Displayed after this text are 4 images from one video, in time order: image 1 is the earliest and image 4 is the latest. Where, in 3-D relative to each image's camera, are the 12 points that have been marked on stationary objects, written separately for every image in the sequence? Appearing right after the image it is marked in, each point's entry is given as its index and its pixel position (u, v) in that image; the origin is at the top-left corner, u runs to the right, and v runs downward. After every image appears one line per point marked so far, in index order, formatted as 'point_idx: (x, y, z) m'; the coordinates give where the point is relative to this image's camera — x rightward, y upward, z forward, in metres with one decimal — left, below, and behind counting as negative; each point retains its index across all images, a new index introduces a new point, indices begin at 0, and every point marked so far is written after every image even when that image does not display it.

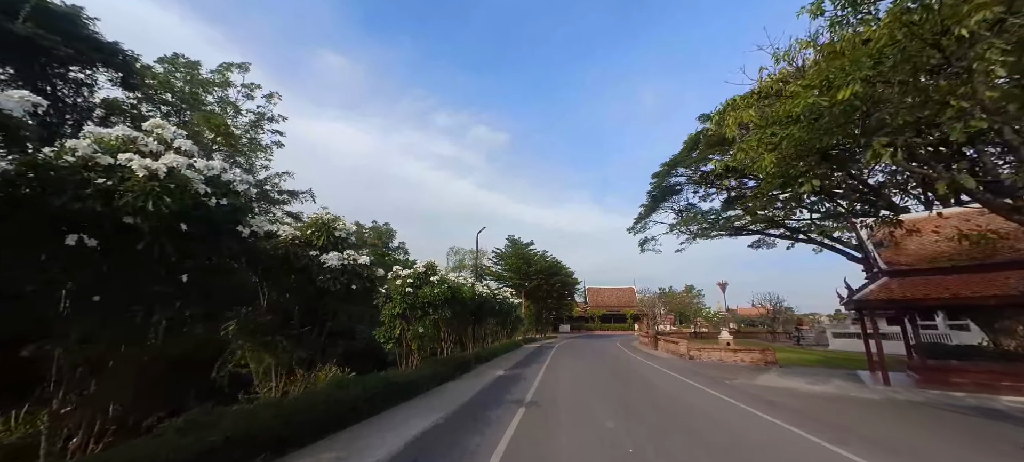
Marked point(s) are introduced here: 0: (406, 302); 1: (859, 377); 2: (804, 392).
0: (-2.4, -1.6, +8.7) m
1: (+11.0, -4.6, +12.1) m
2: (+7.6, -4.2, +9.8) m
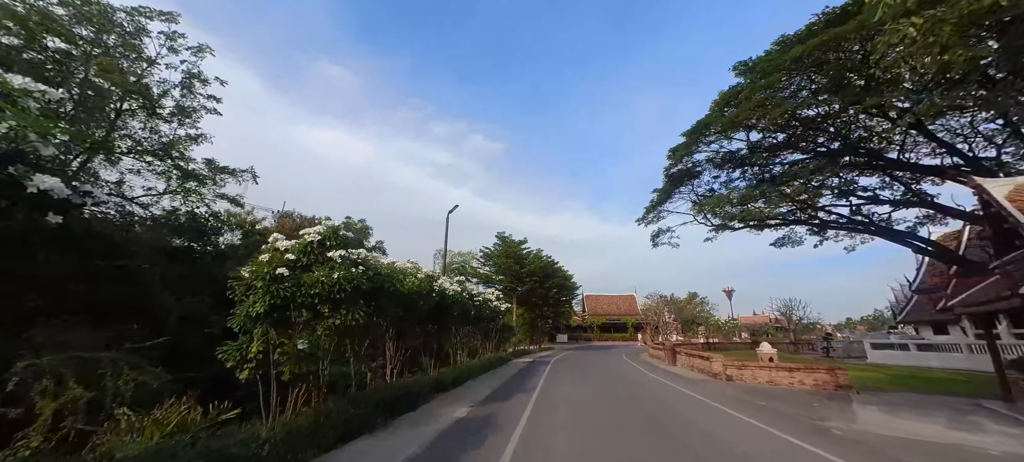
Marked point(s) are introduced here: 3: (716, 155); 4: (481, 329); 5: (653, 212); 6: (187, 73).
0: (-3.0, -0.8, +4.8) m
1: (+10.5, -3.9, +8.2) m
2: (+7.0, -3.4, +5.9) m
3: (+10.2, +3.8, +19.0) m
4: (-1.5, -4.8, +18.4) m
5: (+7.2, +1.0, +19.4) m
6: (-14.1, +6.9, +16.3) m
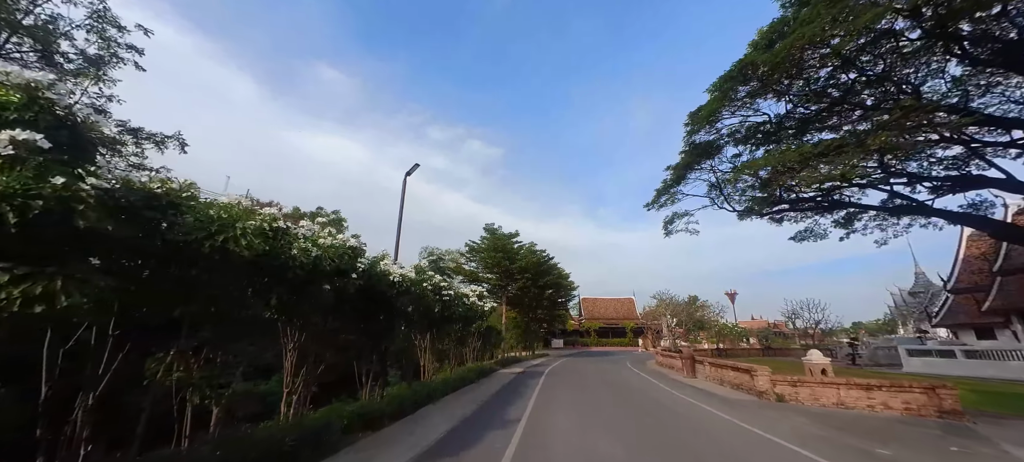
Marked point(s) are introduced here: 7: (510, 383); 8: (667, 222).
0: (-3.4, 0.0, +1.6) m
1: (+10.0, -3.1, +5.2) m
2: (+6.6, -2.6, +2.9) m
3: (+9.7, +4.4, +16.1) m
4: (-2.1, -4.1, +15.2) m
5: (+6.7, +1.6, +16.4) m
6: (-14.6, +7.6, +13.2) m
7: (-0.1, -5.8, +14.5) m
8: (+6.4, +0.4, +15.7) m
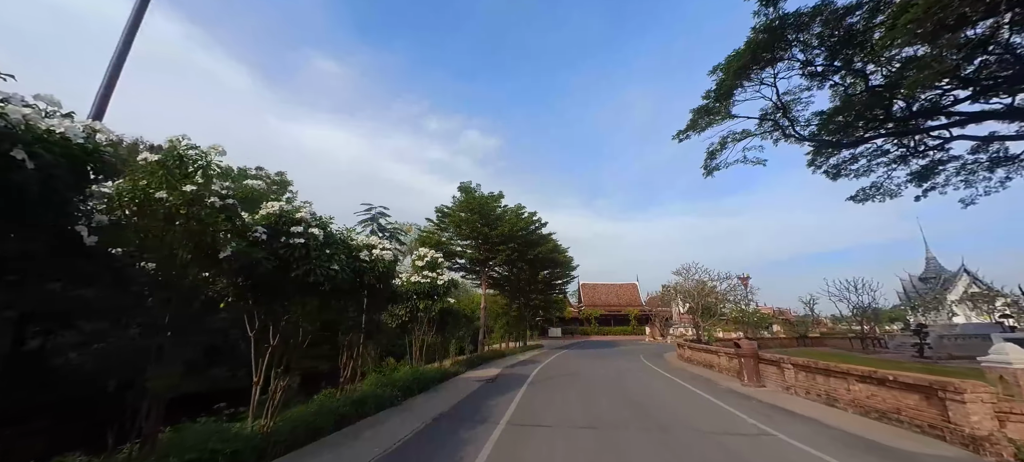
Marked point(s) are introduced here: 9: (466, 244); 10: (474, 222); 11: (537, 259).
0: (-4.2, +1.4, -3.6) m
1: (+9.2, -1.6, +0.1) m
2: (+5.8, -1.1, -2.3) m
3: (+8.8, +6.2, +10.8) m
4: (-2.9, -2.3, +10.1) m
5: (+5.8, +3.4, +11.2) m
6: (-15.5, +9.3, +7.7) m
7: (-0.9, -4.0, +9.4) m
8: (+5.6, +2.2, +10.5) m
9: (-2.2, -0.6, +18.4) m
10: (-1.6, +0.4, +18.0) m
11: (+1.3, -1.5, +20.3) m
